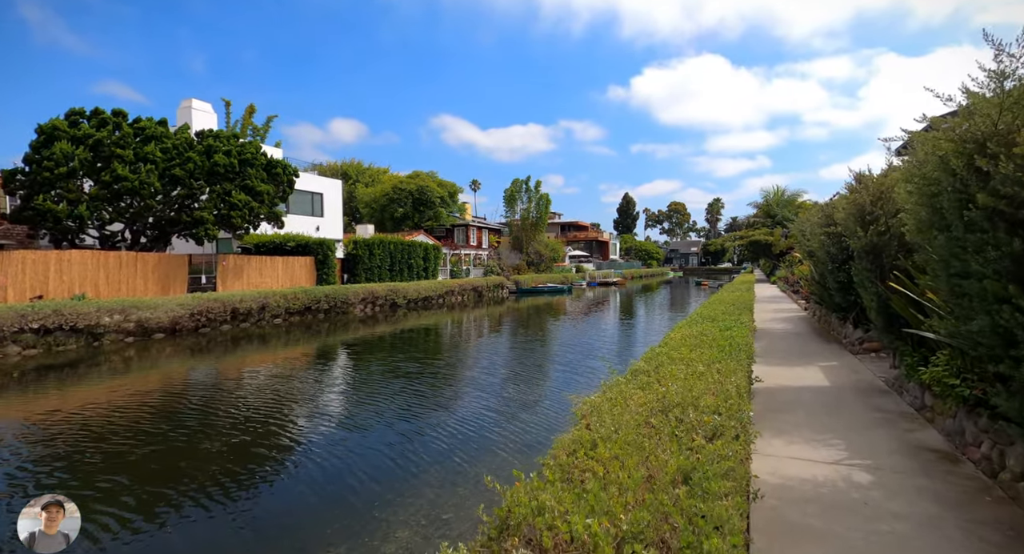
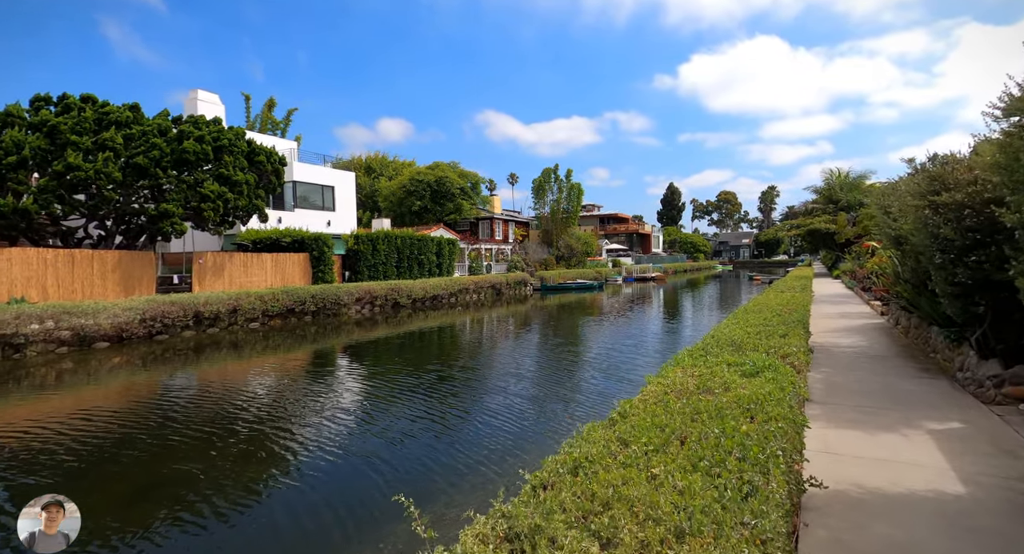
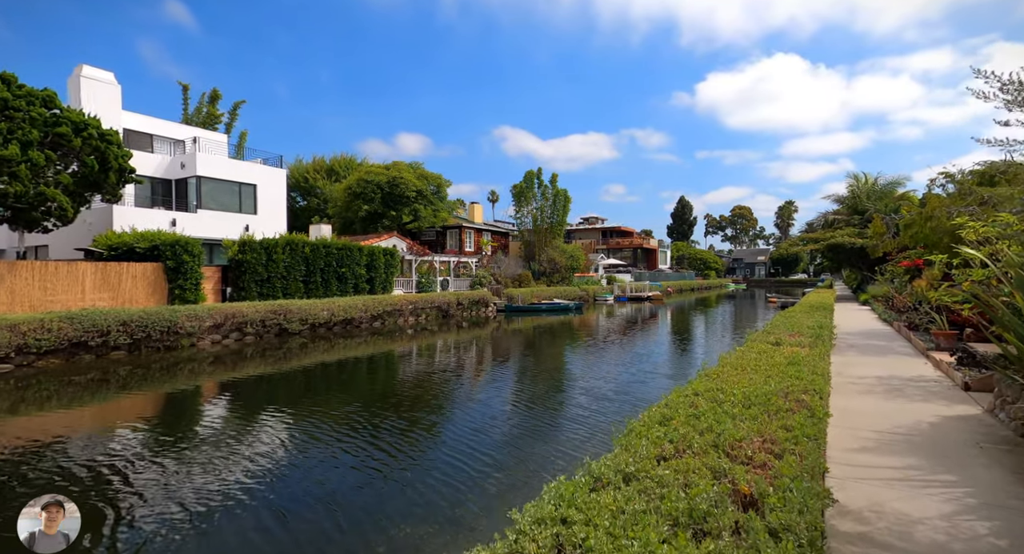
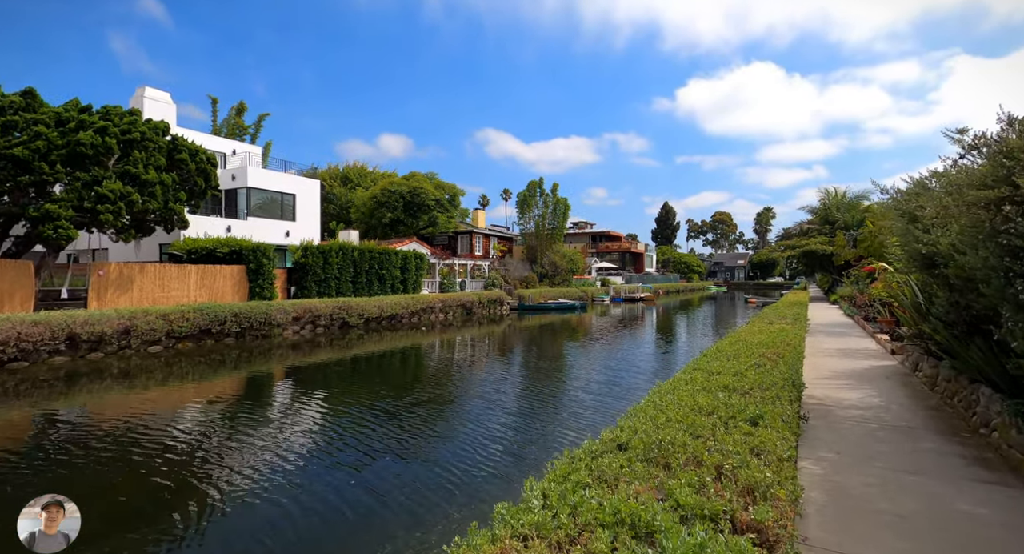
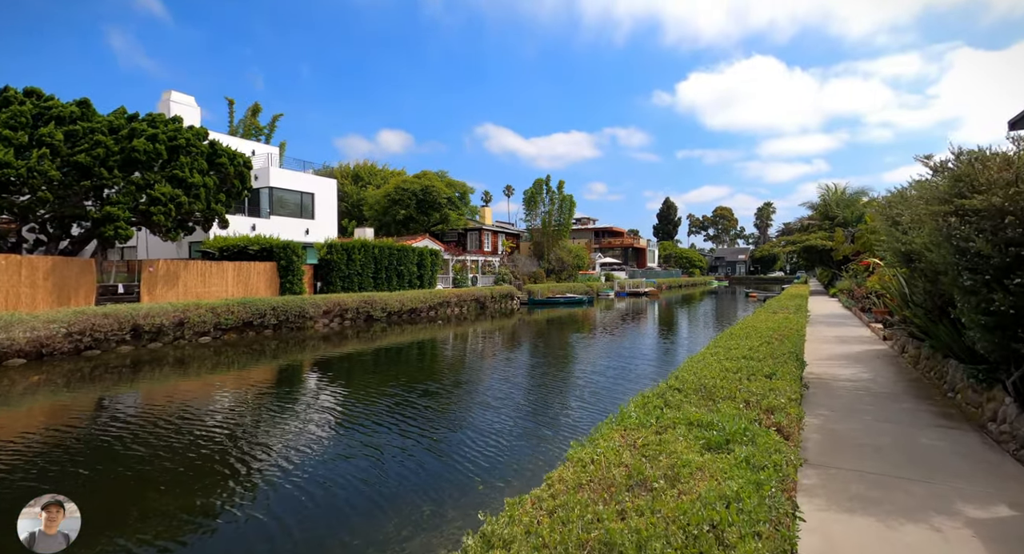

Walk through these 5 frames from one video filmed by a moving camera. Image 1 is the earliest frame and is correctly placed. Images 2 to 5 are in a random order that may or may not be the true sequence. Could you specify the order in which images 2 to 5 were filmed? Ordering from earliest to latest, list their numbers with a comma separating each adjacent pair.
2, 5, 4, 3
